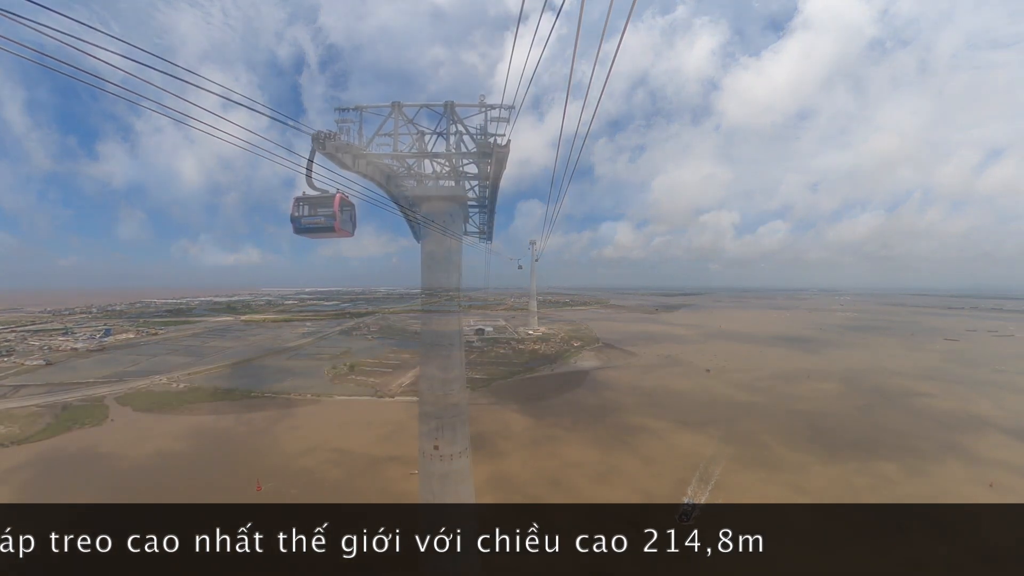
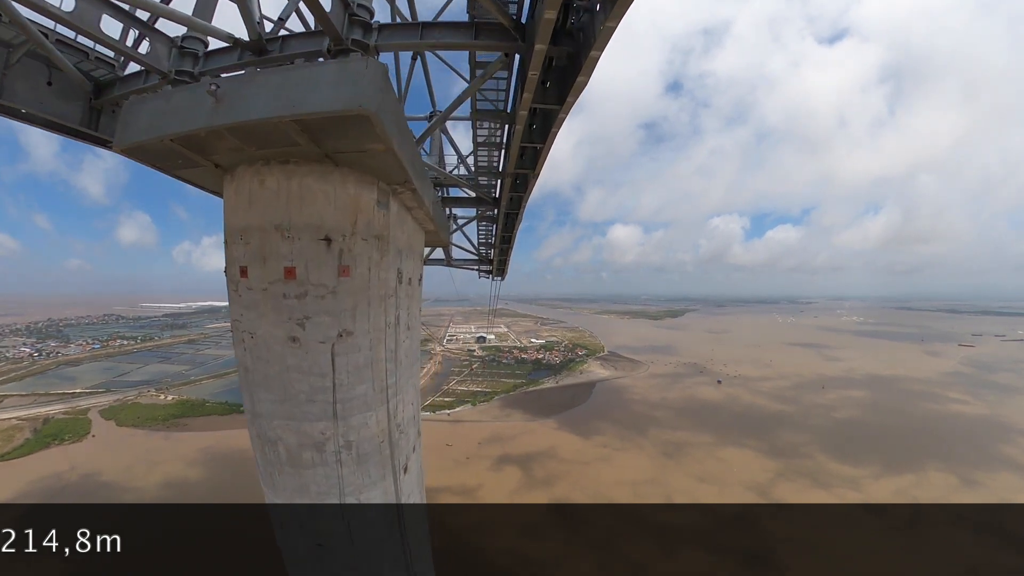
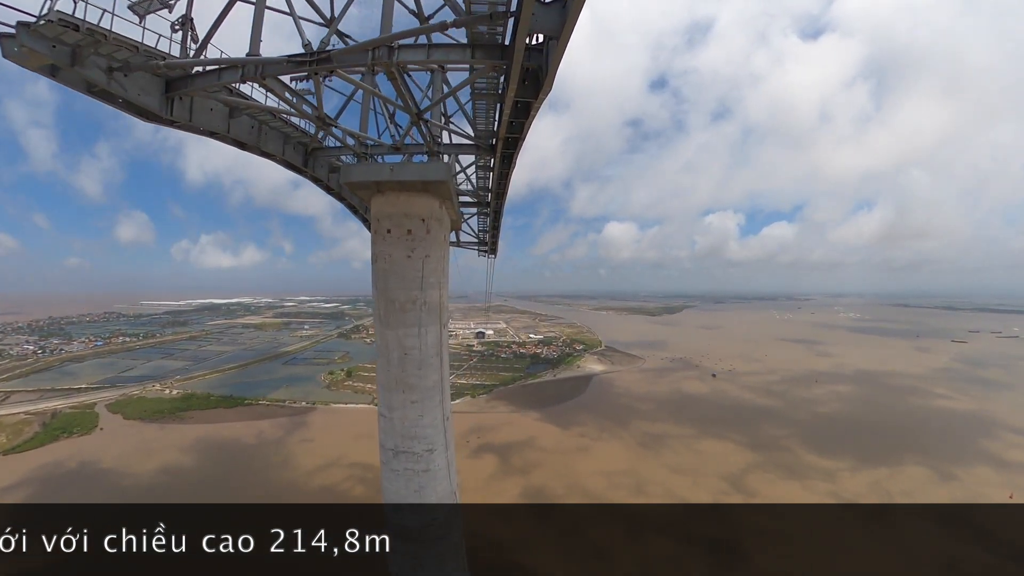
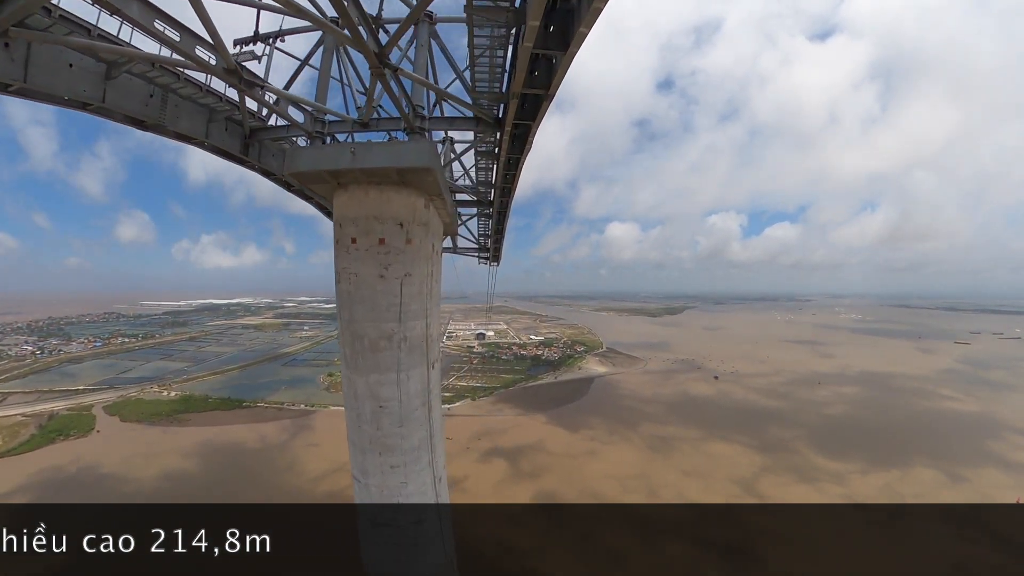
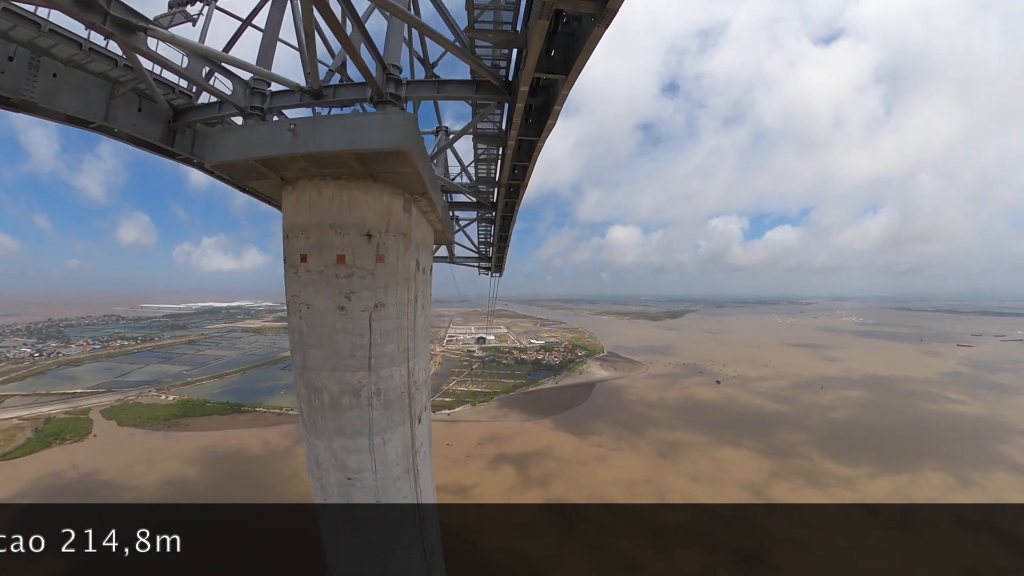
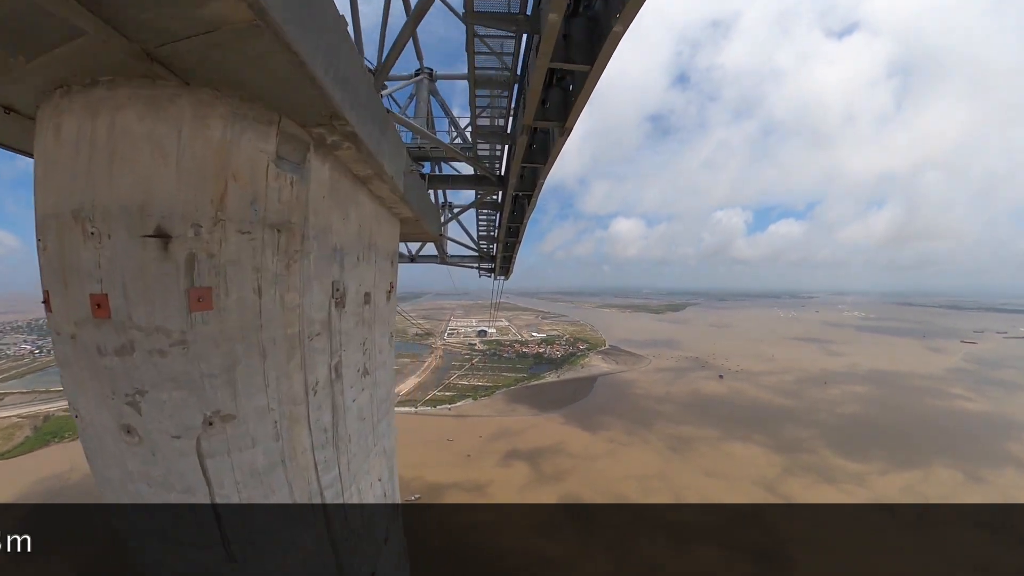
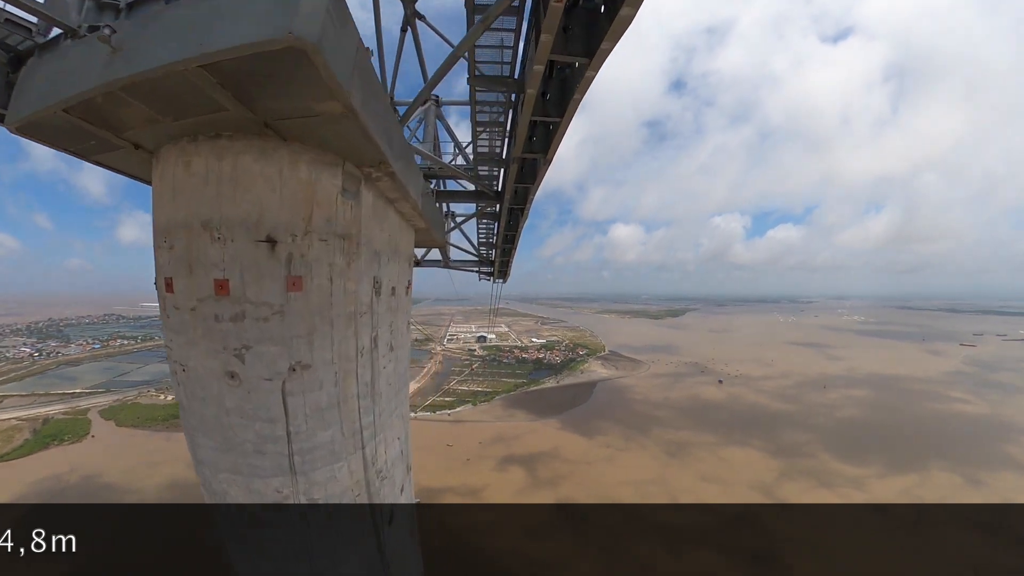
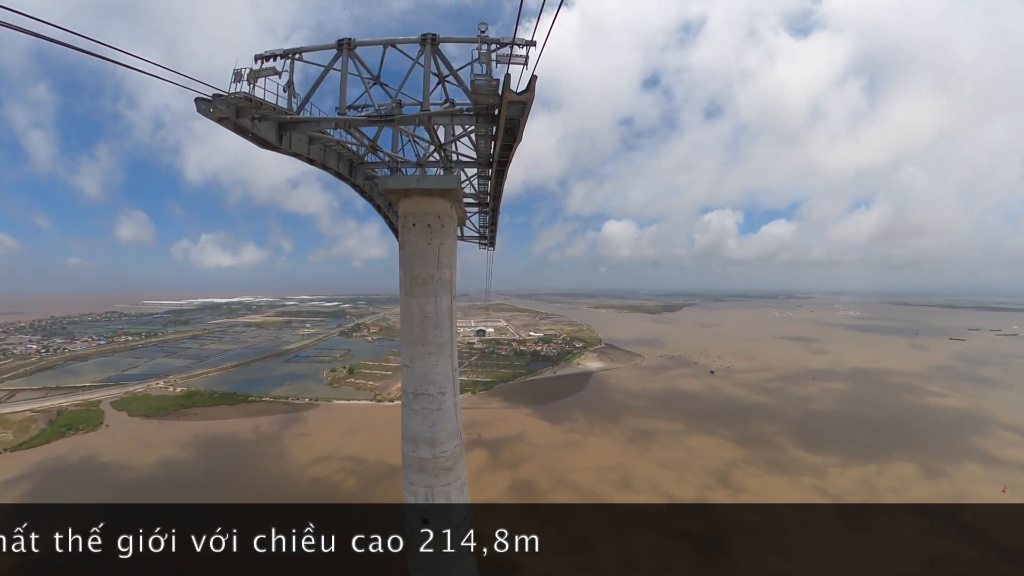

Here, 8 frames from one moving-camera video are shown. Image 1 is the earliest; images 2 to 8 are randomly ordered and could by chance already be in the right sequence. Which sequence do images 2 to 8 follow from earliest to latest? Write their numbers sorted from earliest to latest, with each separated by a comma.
8, 3, 4, 5, 2, 7, 6
